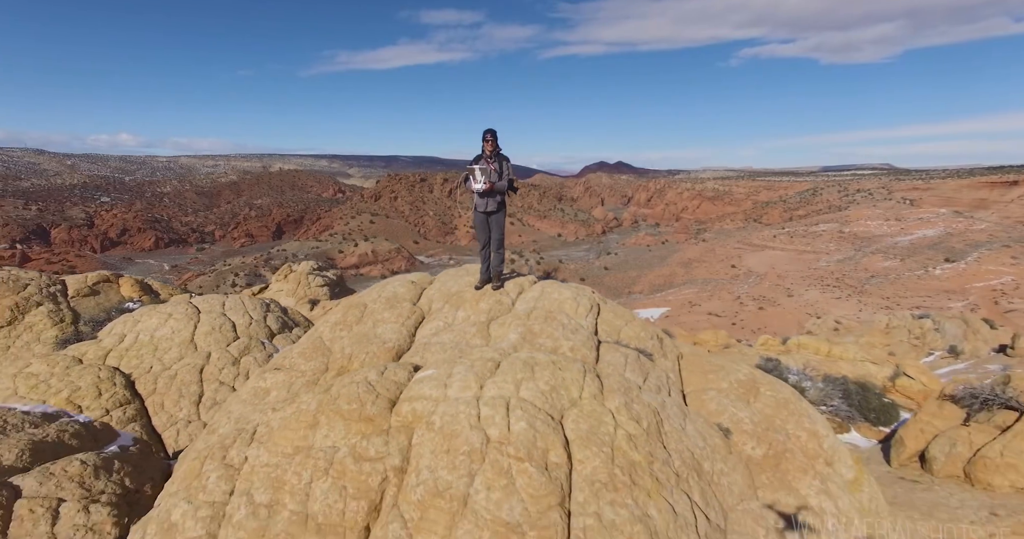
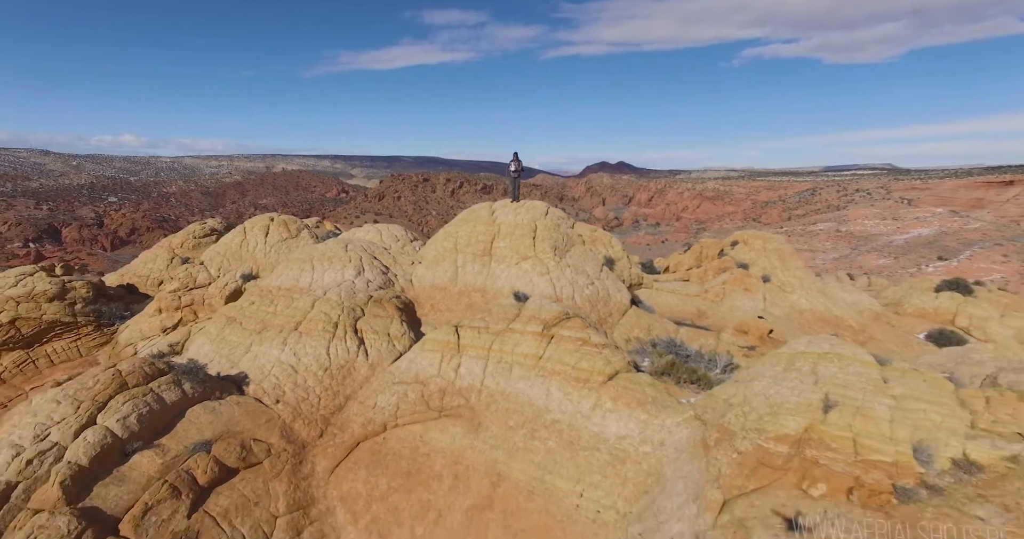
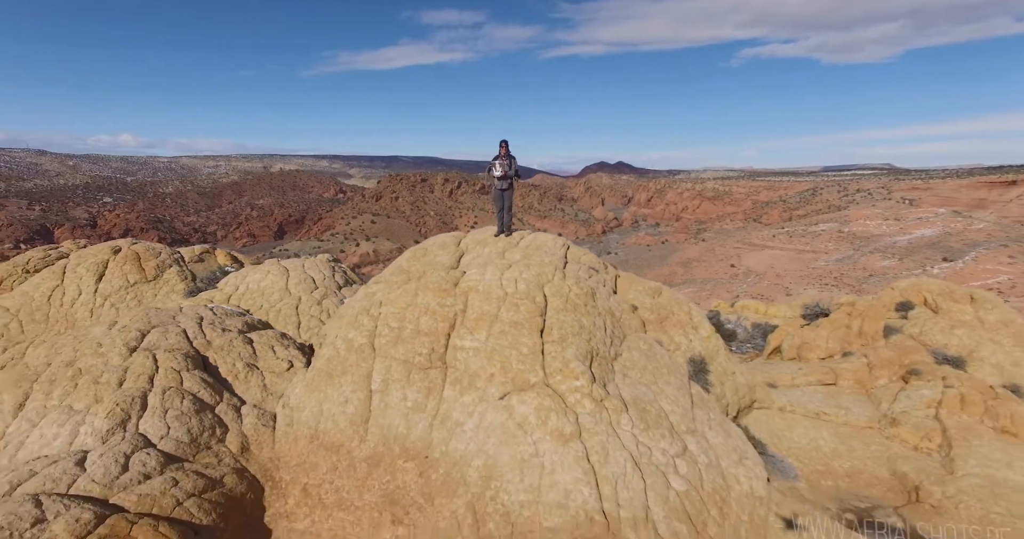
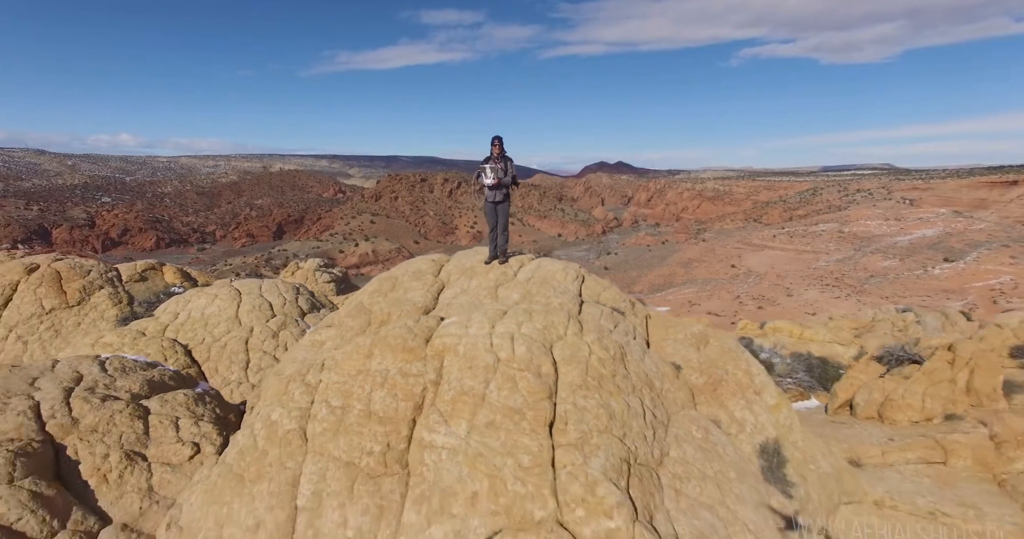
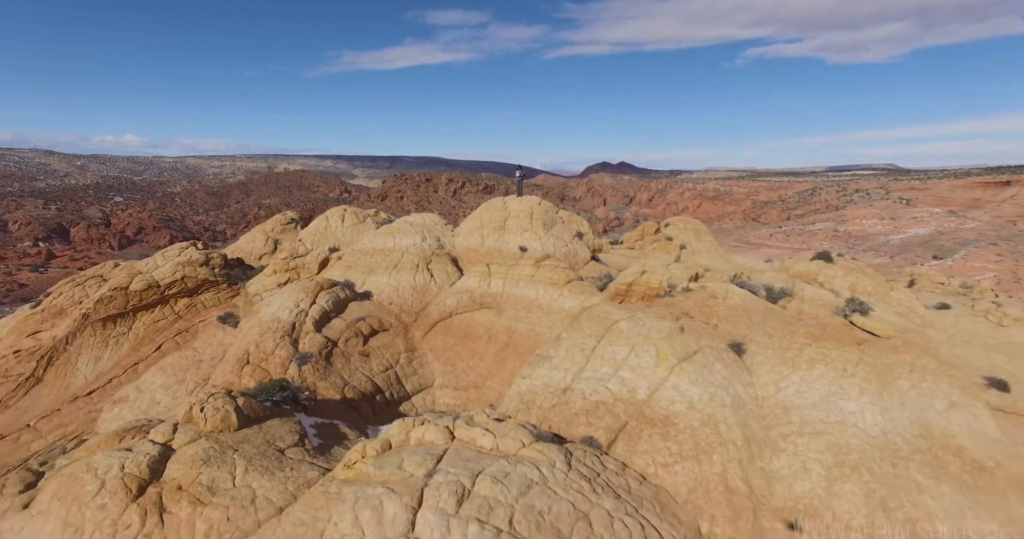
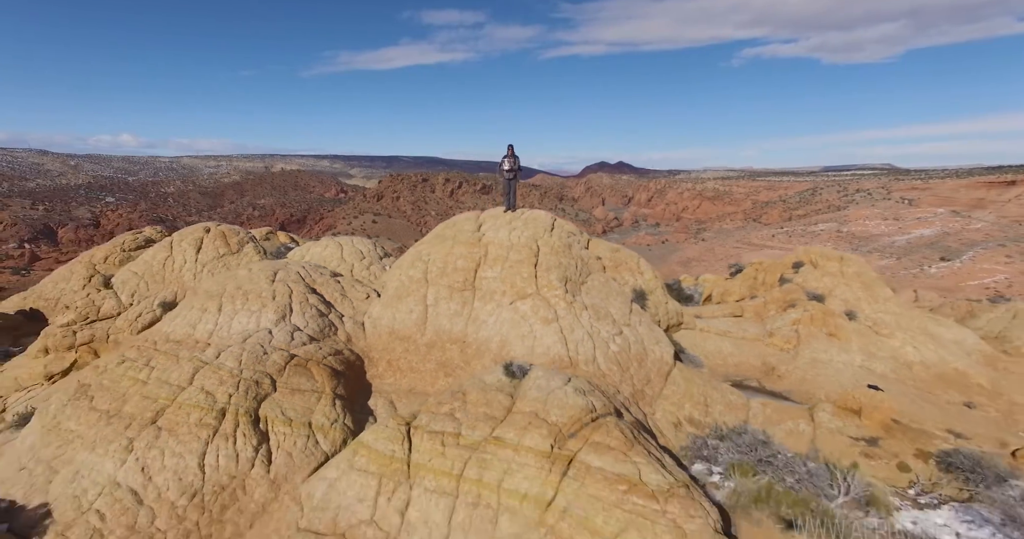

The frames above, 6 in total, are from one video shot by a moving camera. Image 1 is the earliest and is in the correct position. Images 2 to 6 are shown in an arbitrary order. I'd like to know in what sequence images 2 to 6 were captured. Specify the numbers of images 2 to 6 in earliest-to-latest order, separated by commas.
4, 3, 6, 2, 5
